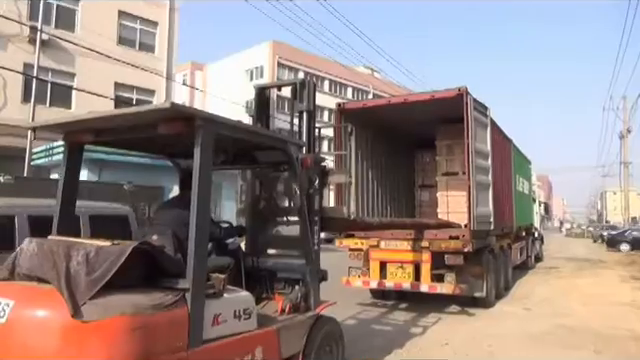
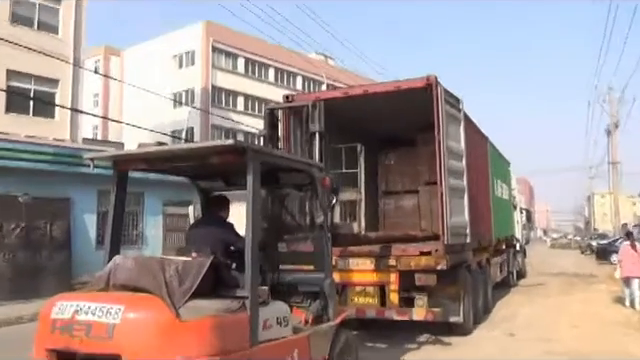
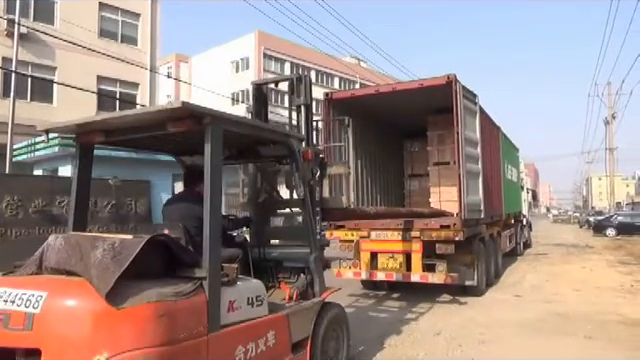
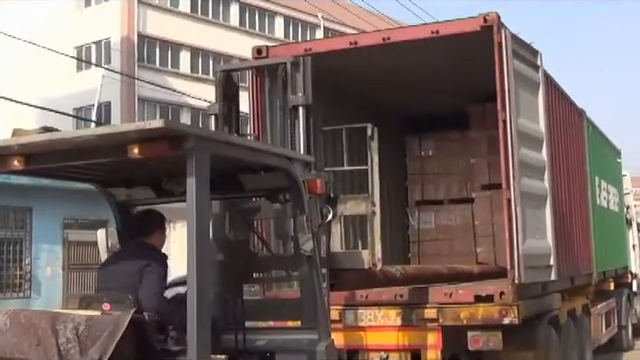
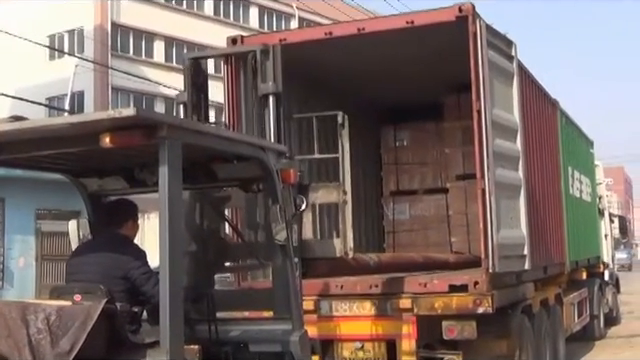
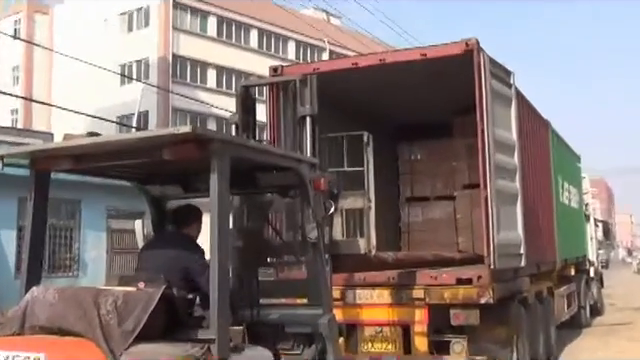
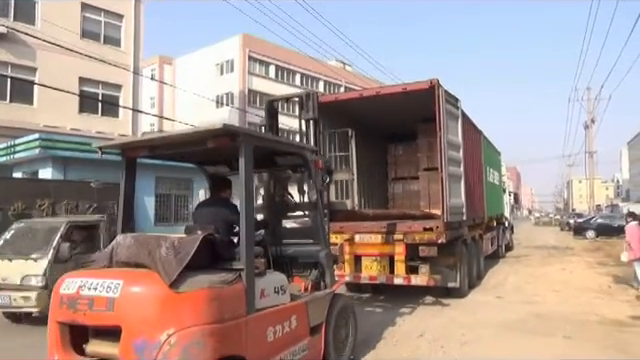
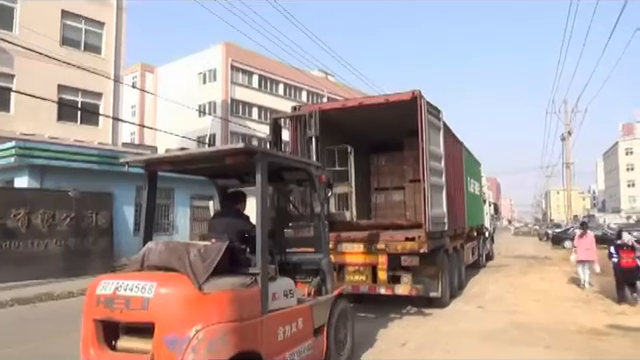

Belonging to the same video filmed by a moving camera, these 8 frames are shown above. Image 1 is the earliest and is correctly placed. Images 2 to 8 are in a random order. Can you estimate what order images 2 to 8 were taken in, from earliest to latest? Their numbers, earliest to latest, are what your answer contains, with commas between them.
3, 7, 8, 2, 6, 4, 5
